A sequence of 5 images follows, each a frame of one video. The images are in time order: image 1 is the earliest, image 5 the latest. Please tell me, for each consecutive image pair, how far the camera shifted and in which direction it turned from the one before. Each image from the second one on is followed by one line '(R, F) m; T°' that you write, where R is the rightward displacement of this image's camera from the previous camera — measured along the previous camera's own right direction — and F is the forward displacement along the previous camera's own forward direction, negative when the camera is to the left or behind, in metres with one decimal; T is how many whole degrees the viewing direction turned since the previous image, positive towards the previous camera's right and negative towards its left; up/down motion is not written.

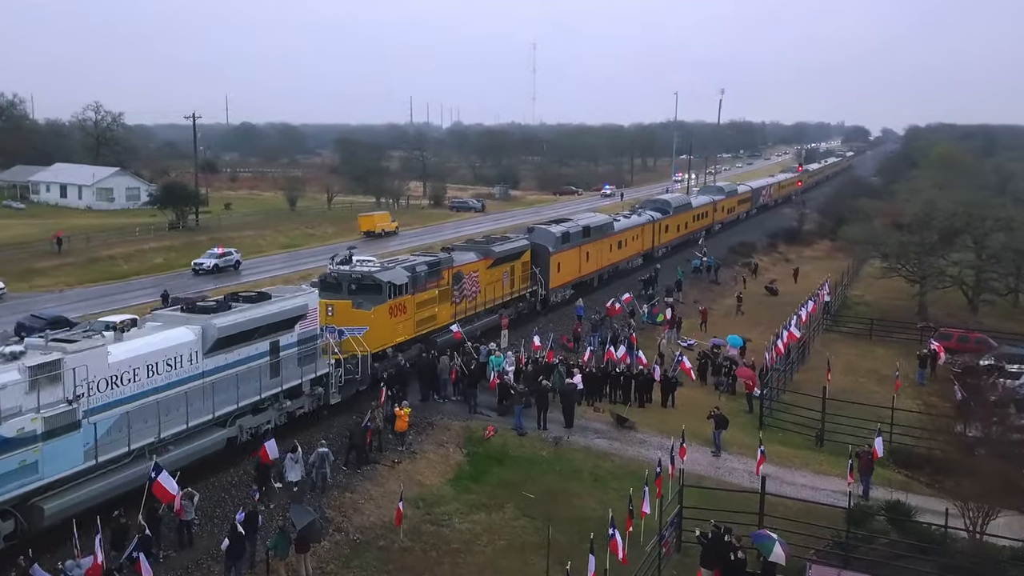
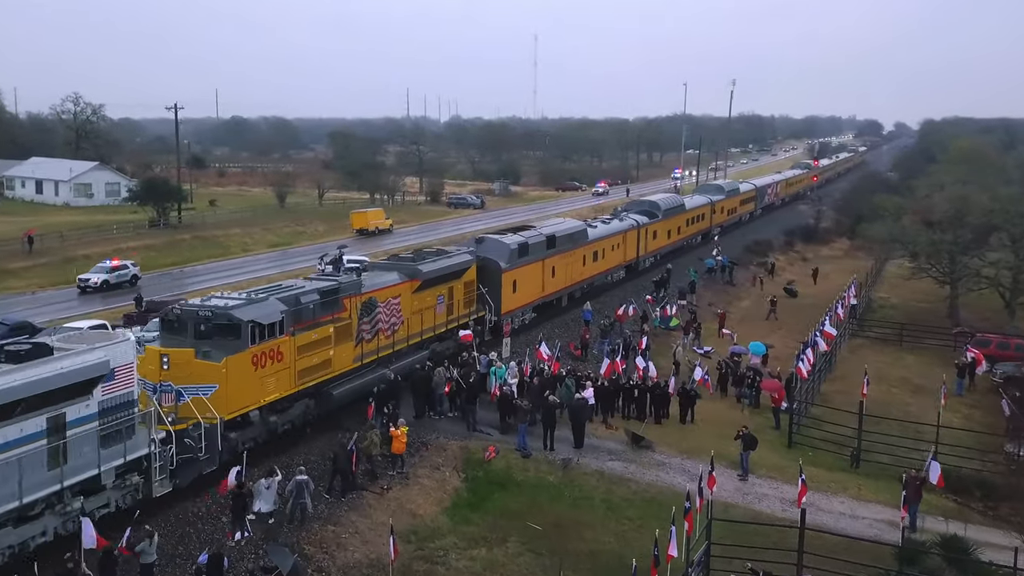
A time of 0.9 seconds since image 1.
(-0.1, +2.4) m; 0°
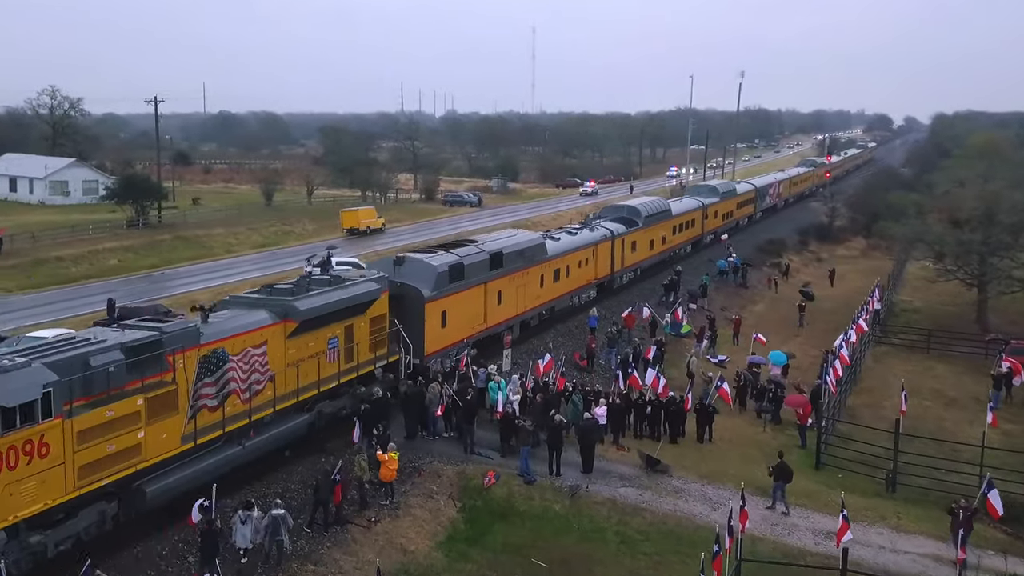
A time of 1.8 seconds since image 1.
(-0.1, +2.1) m; 0°
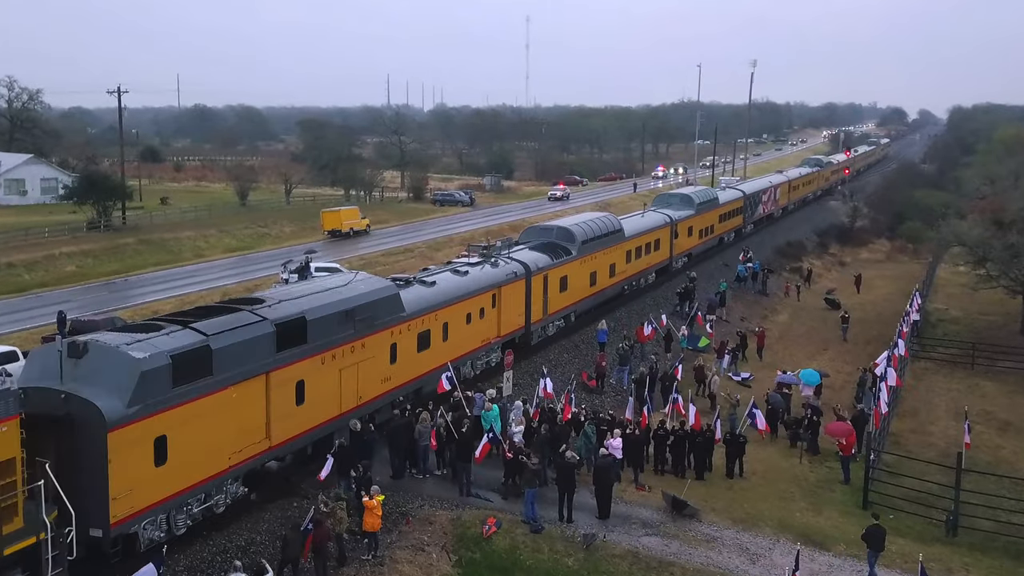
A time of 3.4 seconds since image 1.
(-0.2, +3.1) m; 0°
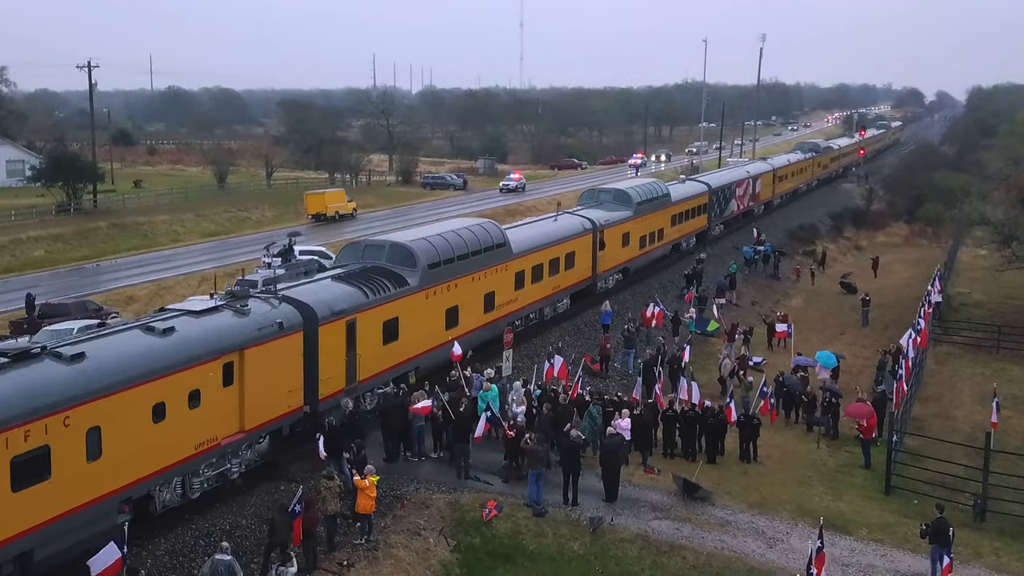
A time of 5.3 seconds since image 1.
(-0.3, +1.6) m; +1°
